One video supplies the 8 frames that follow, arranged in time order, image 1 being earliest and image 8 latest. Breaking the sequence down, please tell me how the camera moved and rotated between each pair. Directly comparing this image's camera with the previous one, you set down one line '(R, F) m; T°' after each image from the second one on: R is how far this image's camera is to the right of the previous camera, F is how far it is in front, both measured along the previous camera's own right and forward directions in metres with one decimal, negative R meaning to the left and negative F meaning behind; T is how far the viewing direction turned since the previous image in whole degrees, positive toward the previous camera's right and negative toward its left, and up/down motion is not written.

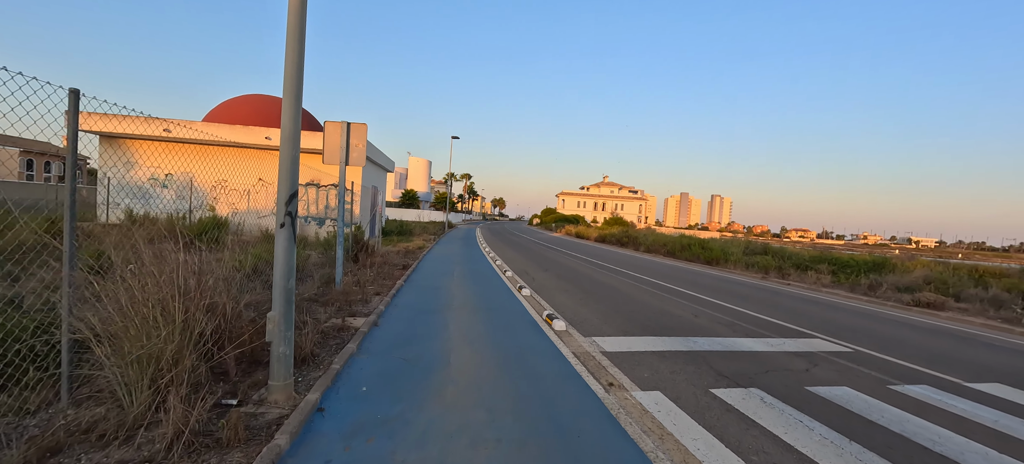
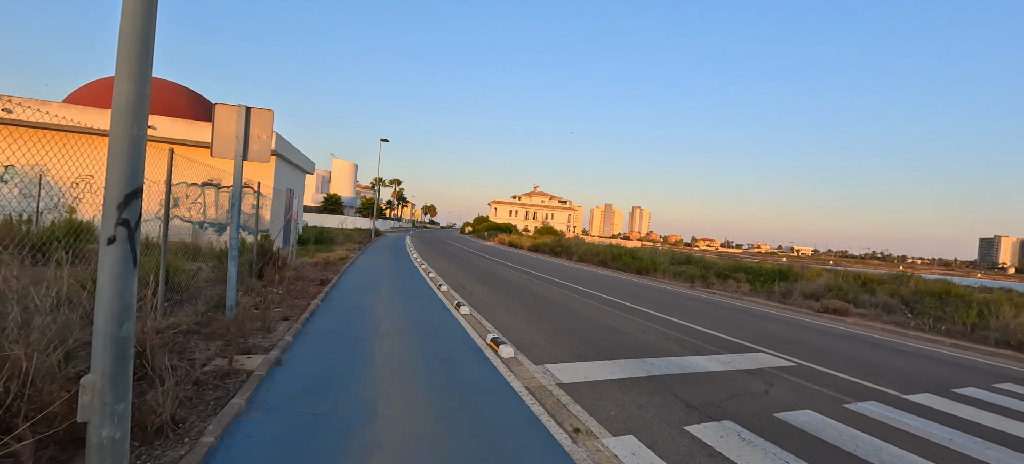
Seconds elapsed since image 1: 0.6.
(-0.1, +0.8) m; +10°
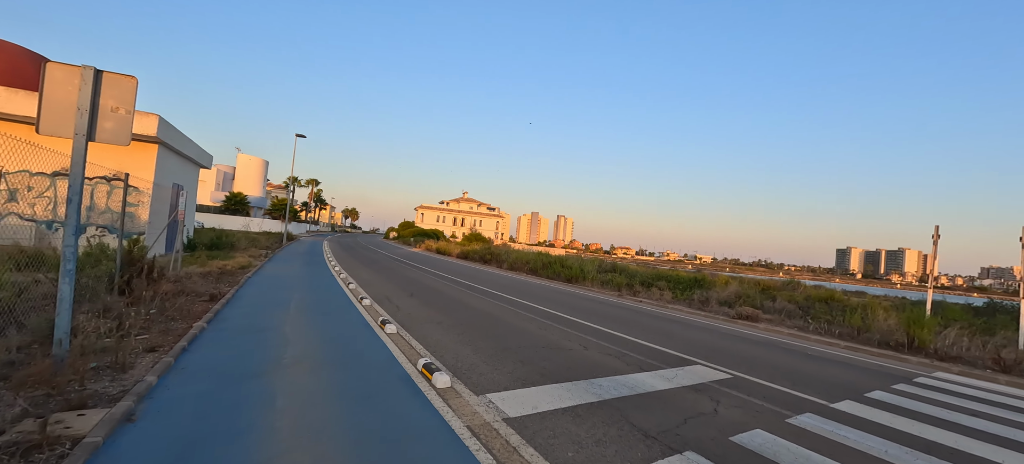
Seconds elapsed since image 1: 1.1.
(-0.1, +0.7) m; +10°
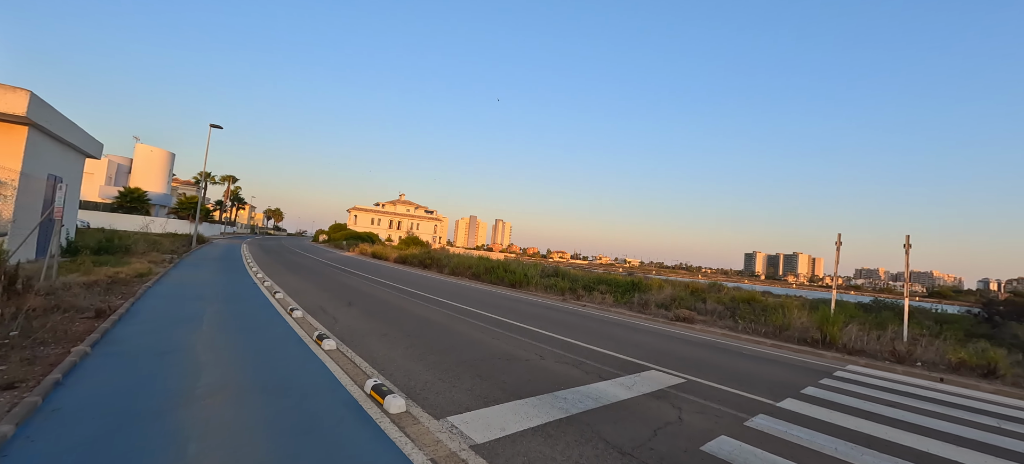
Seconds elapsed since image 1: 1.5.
(-0.3, +0.4) m; +9°
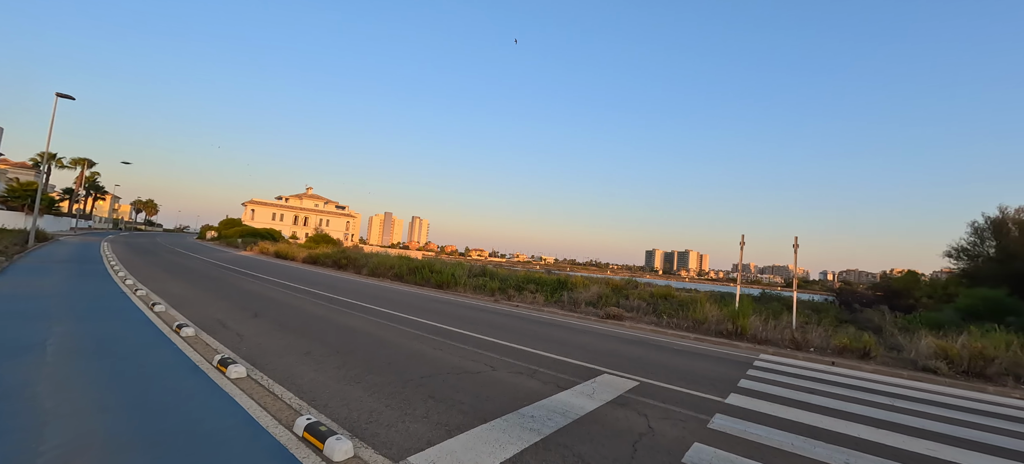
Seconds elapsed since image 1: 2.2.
(-0.5, +0.6) m; +12°
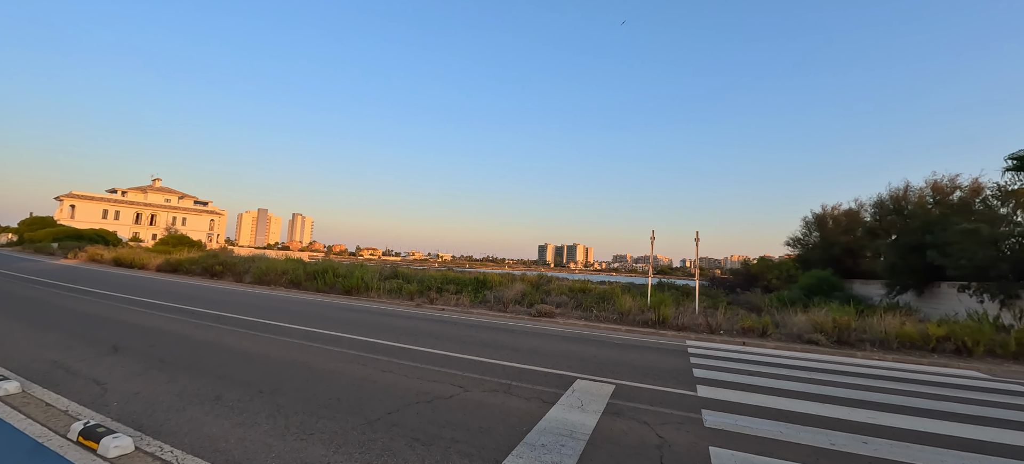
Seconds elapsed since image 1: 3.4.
(-1.0, +0.9) m; +15°
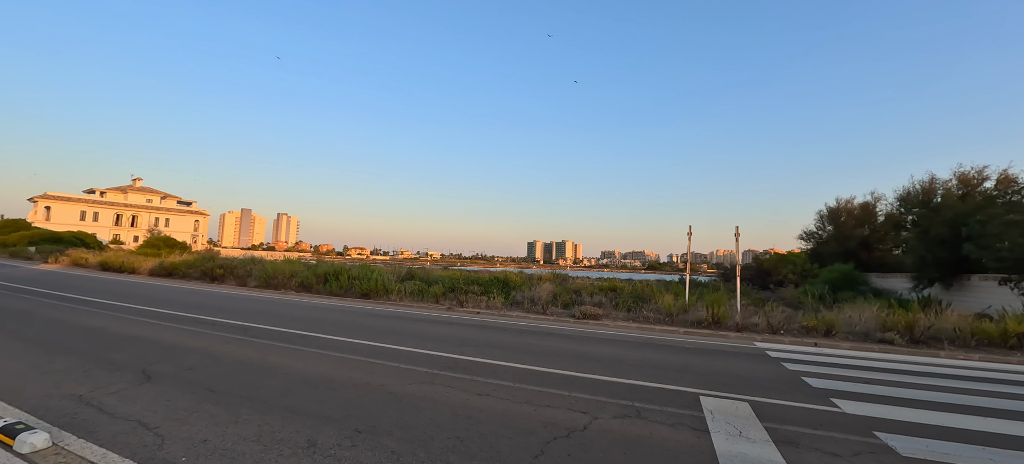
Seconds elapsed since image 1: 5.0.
(-1.7, +1.0) m; +2°
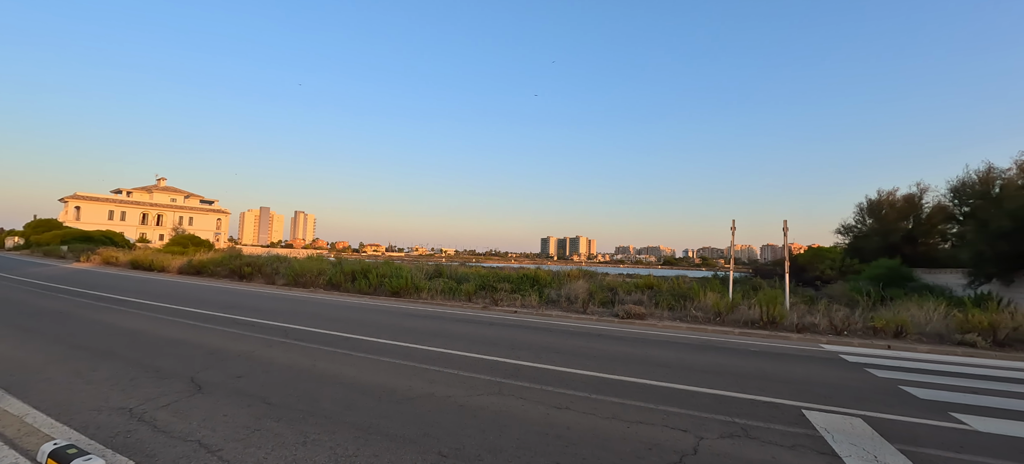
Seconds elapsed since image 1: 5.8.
(-0.8, +0.5) m; -2°
